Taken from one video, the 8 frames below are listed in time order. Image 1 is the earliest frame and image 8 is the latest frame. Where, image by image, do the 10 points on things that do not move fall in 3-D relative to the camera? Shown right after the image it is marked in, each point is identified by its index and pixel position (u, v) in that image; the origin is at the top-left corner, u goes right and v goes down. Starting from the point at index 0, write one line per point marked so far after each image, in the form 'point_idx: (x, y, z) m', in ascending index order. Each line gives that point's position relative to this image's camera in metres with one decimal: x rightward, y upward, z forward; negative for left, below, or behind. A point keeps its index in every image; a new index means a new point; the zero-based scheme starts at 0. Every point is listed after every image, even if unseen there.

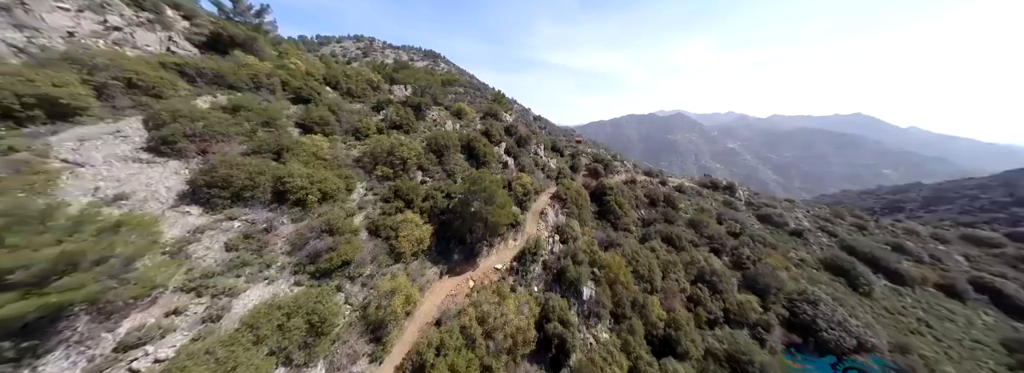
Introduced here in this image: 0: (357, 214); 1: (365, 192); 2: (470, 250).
0: (-11.7, -2.1, +16.7) m
1: (-12.4, -0.5, +18.6) m
2: (-3.7, -5.6, +19.6) m
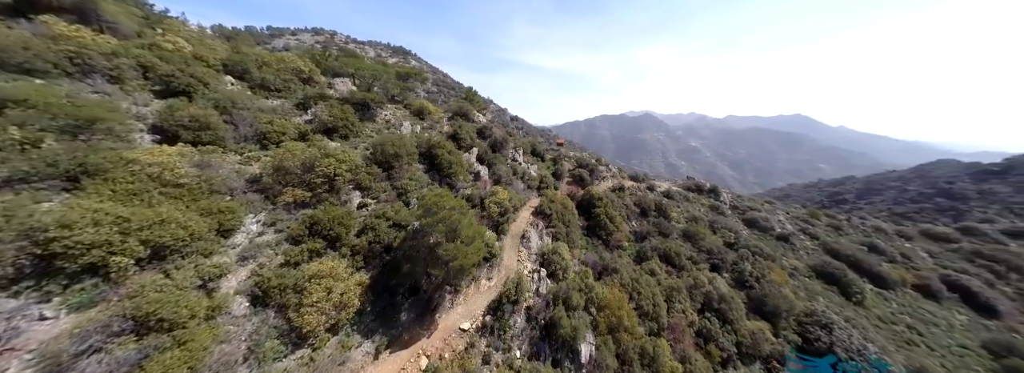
0: (-13.3, -4.1, +10.5) m
1: (-14.1, -2.5, +12.2) m
2: (-5.5, -7.4, +14.0) m
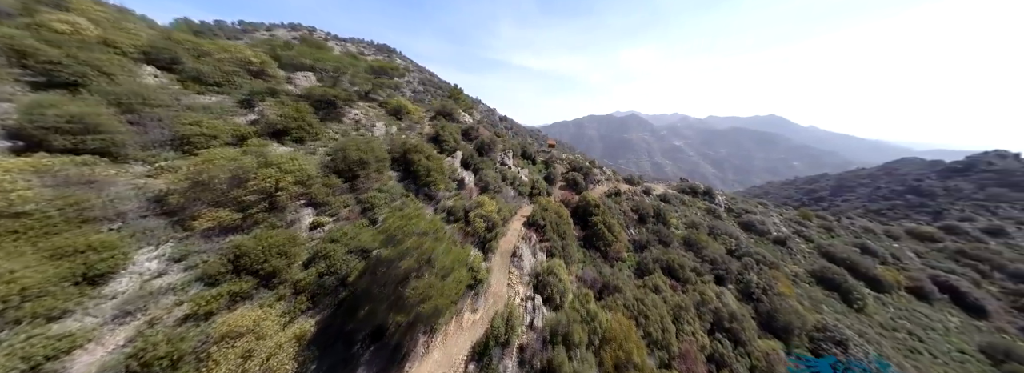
0: (-13.7, -5.1, +7.1) m
1: (-14.7, -3.5, +8.9) m
2: (-6.0, -8.3, +11.1) m
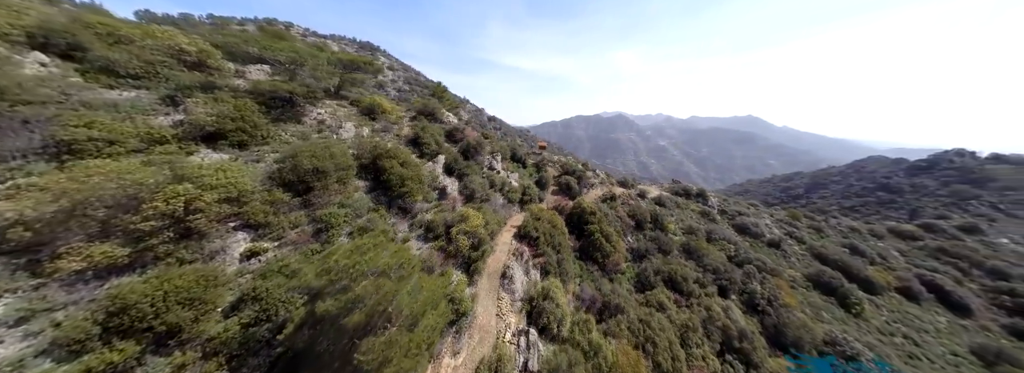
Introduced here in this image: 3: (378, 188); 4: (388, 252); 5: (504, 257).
0: (-13.9, -6.0, +4.1) m
1: (-15.0, -4.5, +5.8) m
2: (-6.4, -9.1, +8.4) m
3: (-9.8, -0.1, +16.2) m
4: (-6.8, -3.6, +12.3) m
5: (-0.6, -5.4, +17.0) m
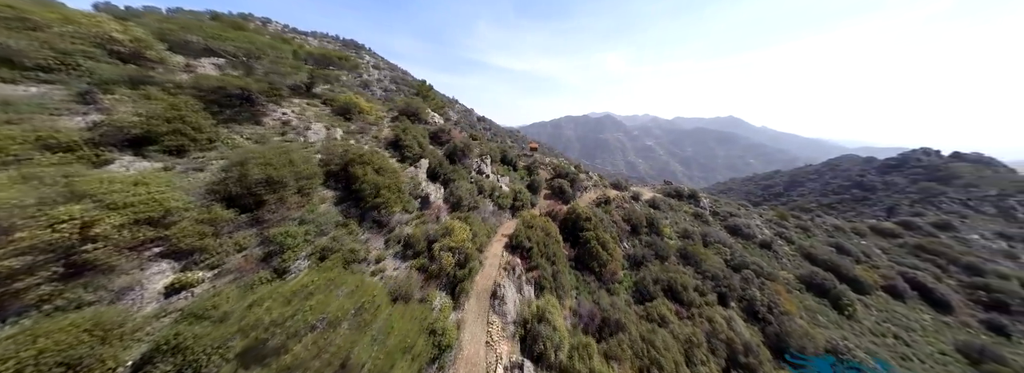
0: (-14.0, -6.7, +1.9) m
1: (-15.1, -5.2, +3.6) m
2: (-6.6, -9.8, +6.5) m
3: (-10.5, -0.8, +14.2) m
4: (-7.2, -4.2, +10.4) m
5: (-1.2, -6.0, +15.3) m
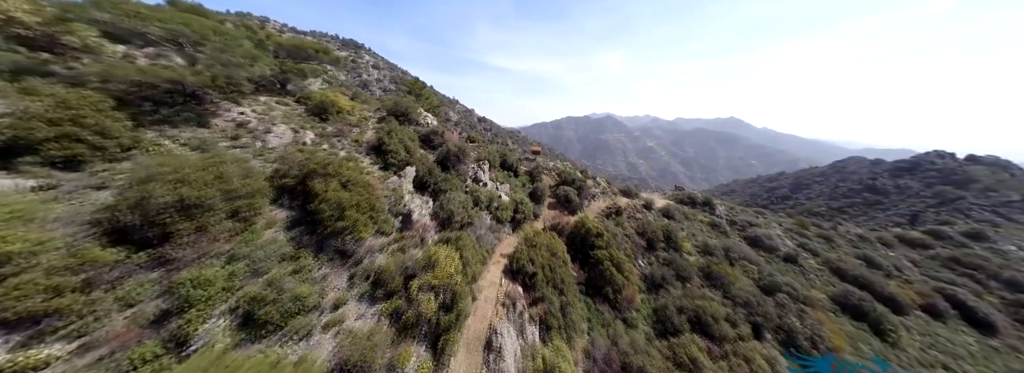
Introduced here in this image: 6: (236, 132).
0: (-13.9, -7.7, -1.1) m
1: (-15.1, -6.1, +0.5) m
2: (-6.6, -10.7, +3.5) m
3: (-10.4, -1.8, +11.2) m
4: (-7.2, -5.2, +7.4) m
5: (-1.2, -7.0, +12.3) m
6: (-17.7, +3.4, +14.0) m
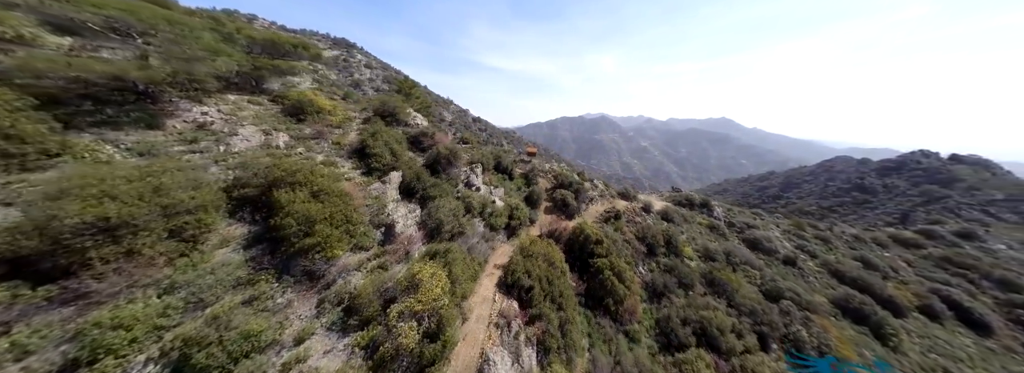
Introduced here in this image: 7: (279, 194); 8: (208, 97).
0: (-13.9, -8.2, -2.6) m
1: (-15.1, -6.7, -1.0) m
2: (-6.6, -11.2, +2.1) m
3: (-10.7, -2.3, +9.7) m
4: (-7.4, -5.7, +6.0) m
5: (-1.5, -7.4, +11.1) m
6: (-18.1, +2.9, +12.4) m
7: (-10.8, -0.4, +10.7) m
8: (-21.0, +6.2, +15.5) m
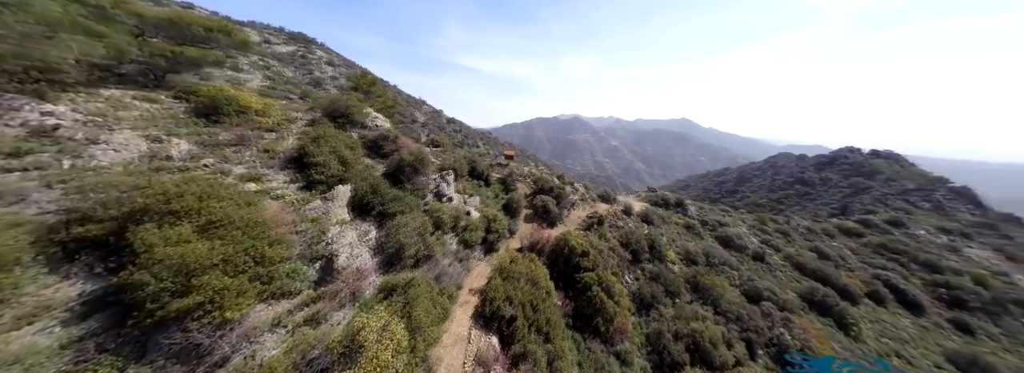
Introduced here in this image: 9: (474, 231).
0: (-13.4, -9.3, -6.2) m
1: (-14.8, -7.8, -4.7) m
2: (-6.5, -12.1, -0.7) m
3: (-11.5, -3.3, +6.5) m
4: (-7.8, -6.6, +3.1) m
5: (-2.3, -8.2, +8.7) m
6: (-19.2, +1.6, +8.4) m
7: (-11.8, -1.4, +7.4) m
8: (-22.6, +4.8, +11.2) m
9: (-3.0, -3.7, +17.9) m
